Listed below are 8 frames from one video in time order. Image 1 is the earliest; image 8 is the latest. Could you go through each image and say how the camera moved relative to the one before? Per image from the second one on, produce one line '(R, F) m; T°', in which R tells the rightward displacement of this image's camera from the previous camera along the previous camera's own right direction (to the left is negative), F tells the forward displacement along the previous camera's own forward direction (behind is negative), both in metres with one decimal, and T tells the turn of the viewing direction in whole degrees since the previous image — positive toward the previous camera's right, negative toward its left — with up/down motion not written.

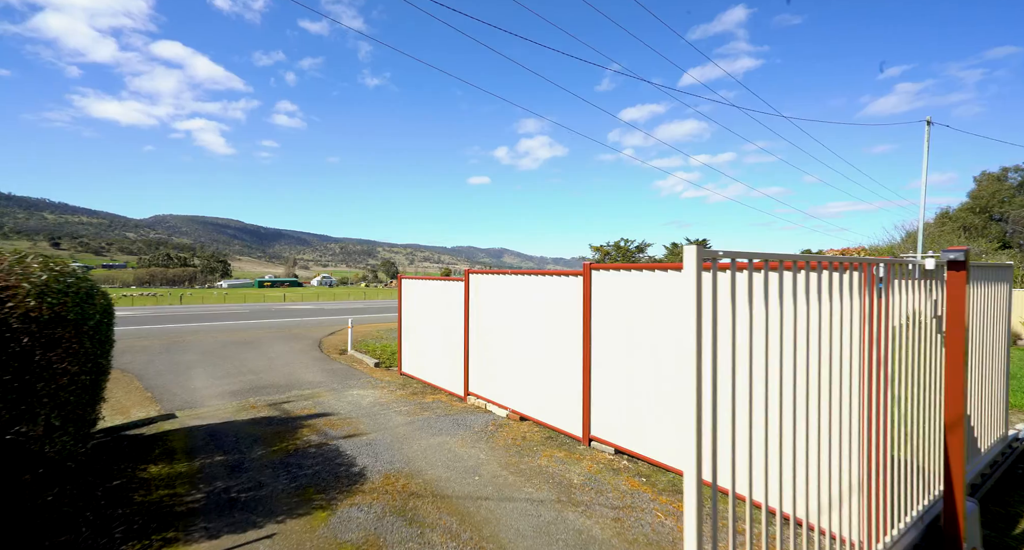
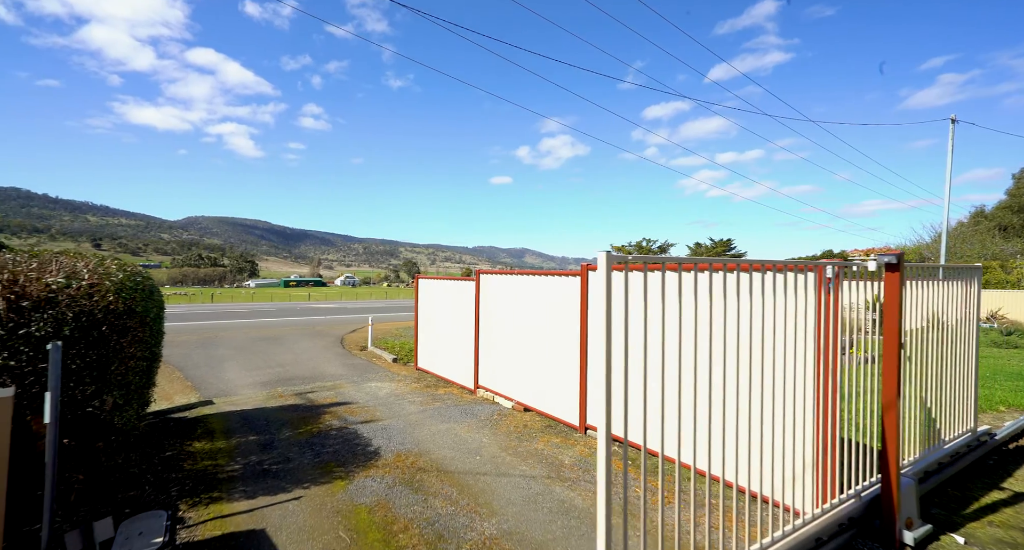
(+0.2, -0.5) m; -2°
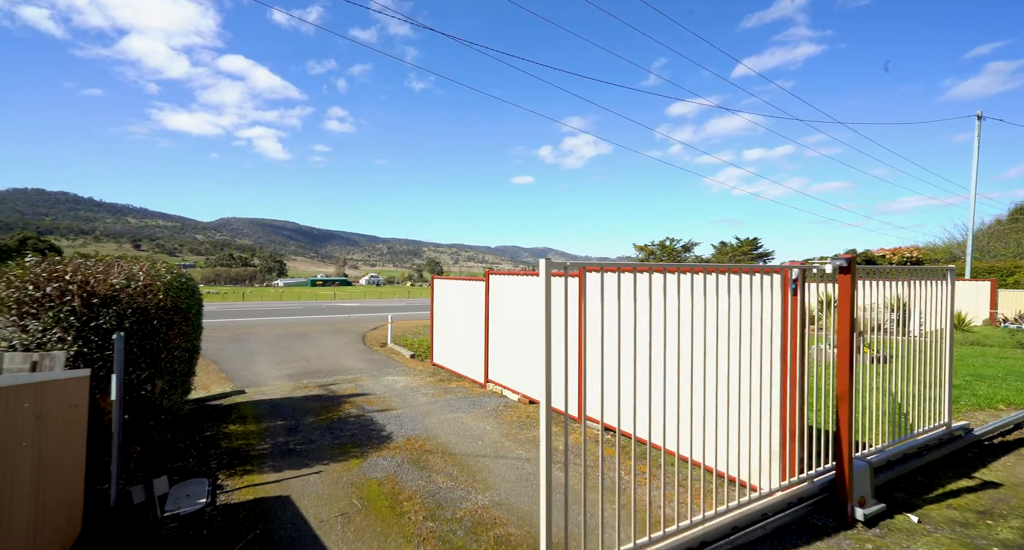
(+0.3, -0.5) m; -3°
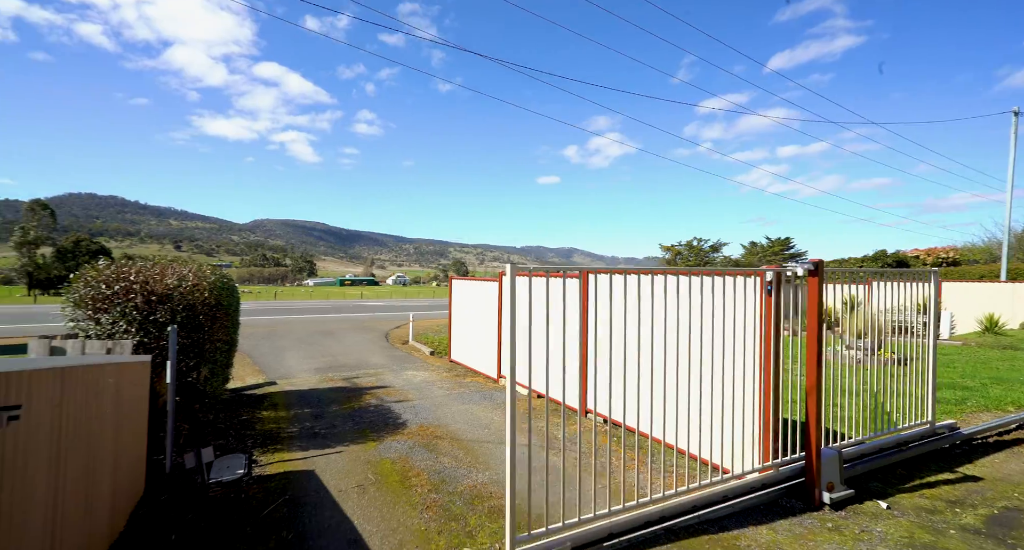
(+0.2, -0.5) m; -3°
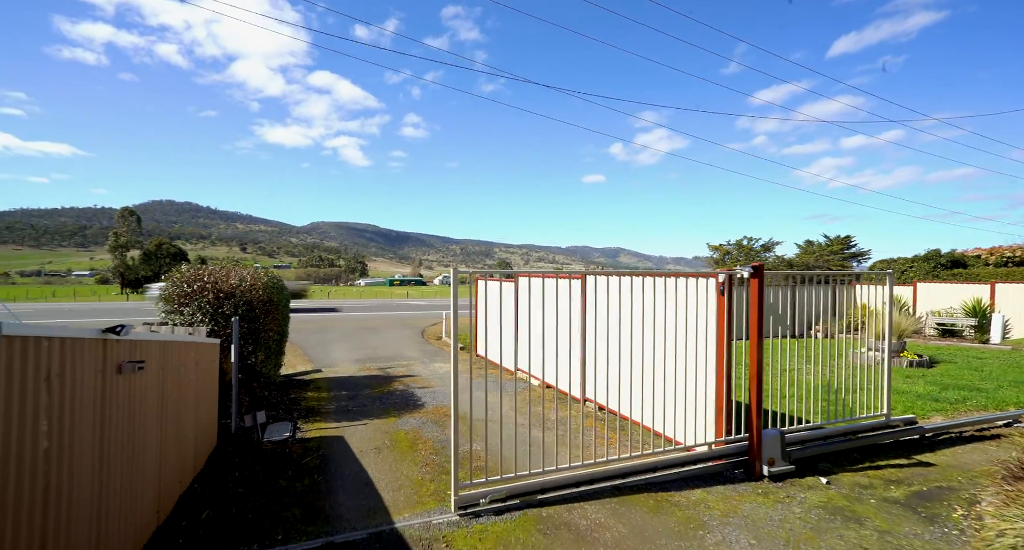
(+0.6, -0.9) m; -5°
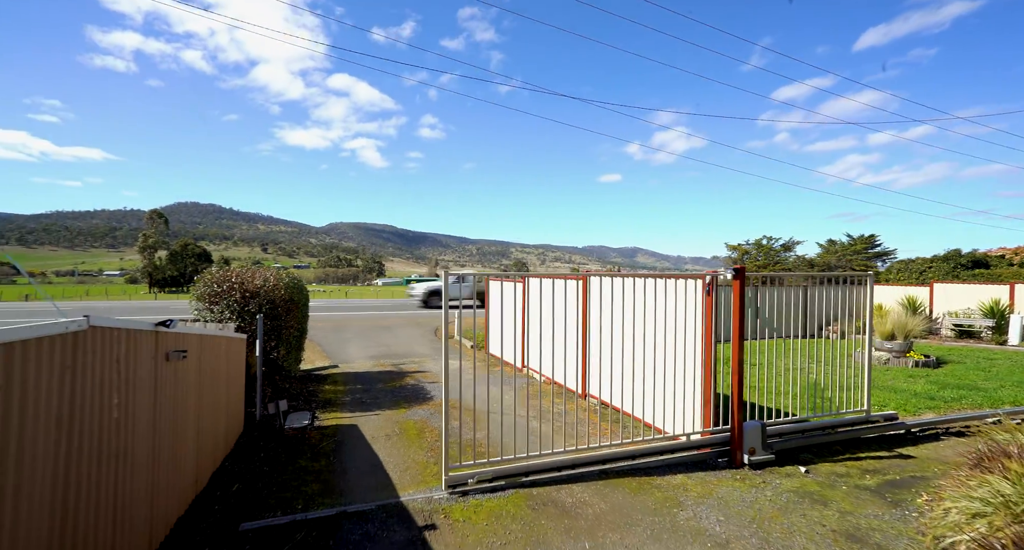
(+0.2, -0.4) m; -2°
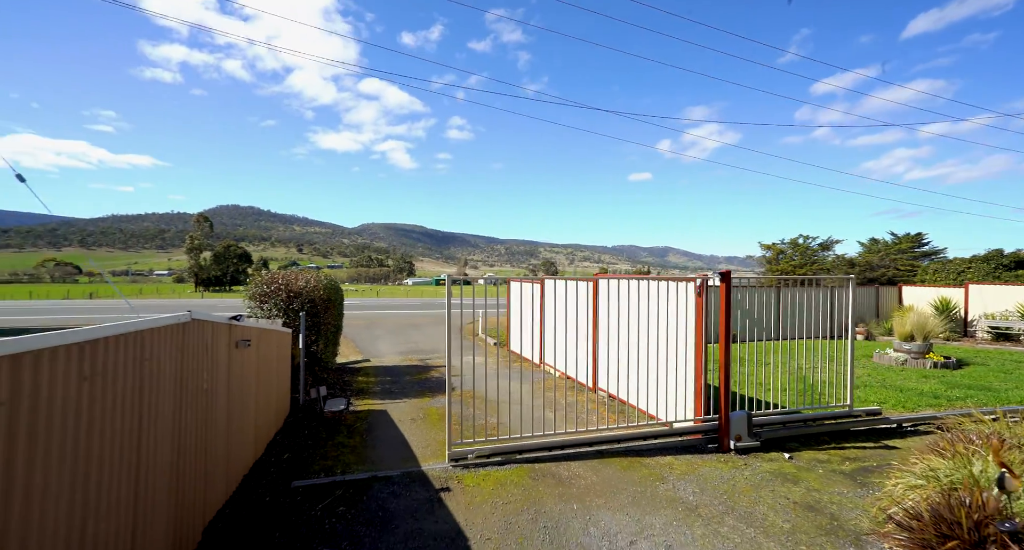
(+0.2, -0.7) m; -3°
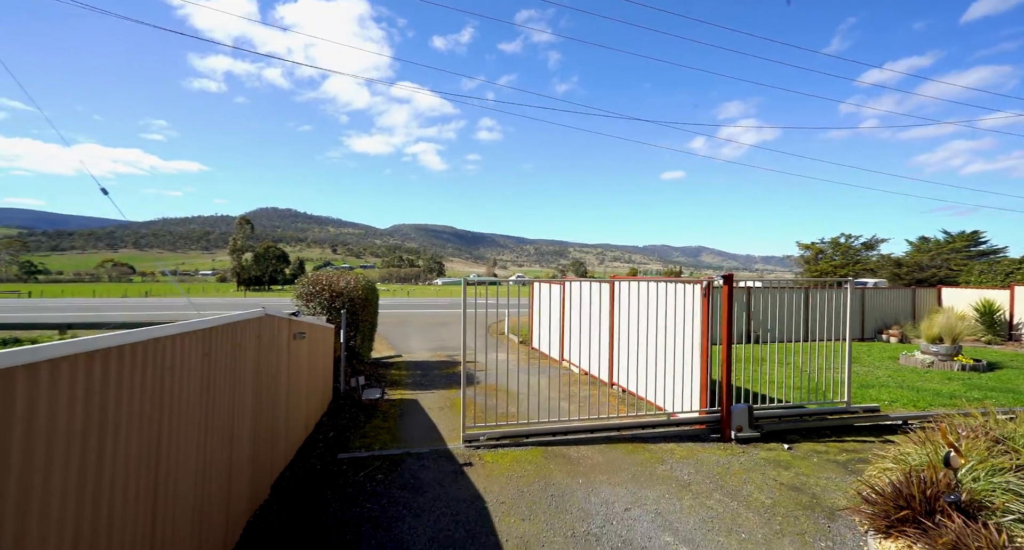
(+0.2, -0.6) m; -3°
